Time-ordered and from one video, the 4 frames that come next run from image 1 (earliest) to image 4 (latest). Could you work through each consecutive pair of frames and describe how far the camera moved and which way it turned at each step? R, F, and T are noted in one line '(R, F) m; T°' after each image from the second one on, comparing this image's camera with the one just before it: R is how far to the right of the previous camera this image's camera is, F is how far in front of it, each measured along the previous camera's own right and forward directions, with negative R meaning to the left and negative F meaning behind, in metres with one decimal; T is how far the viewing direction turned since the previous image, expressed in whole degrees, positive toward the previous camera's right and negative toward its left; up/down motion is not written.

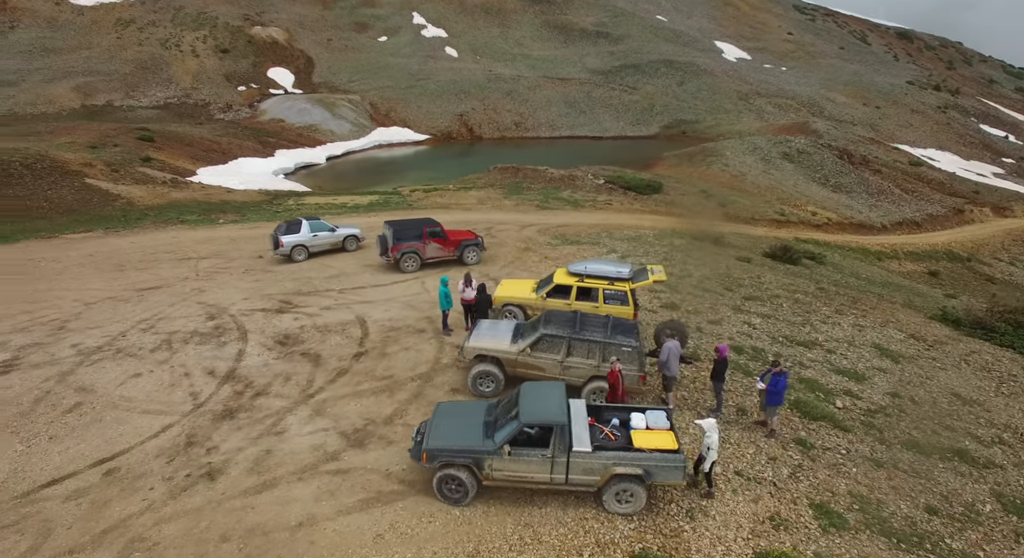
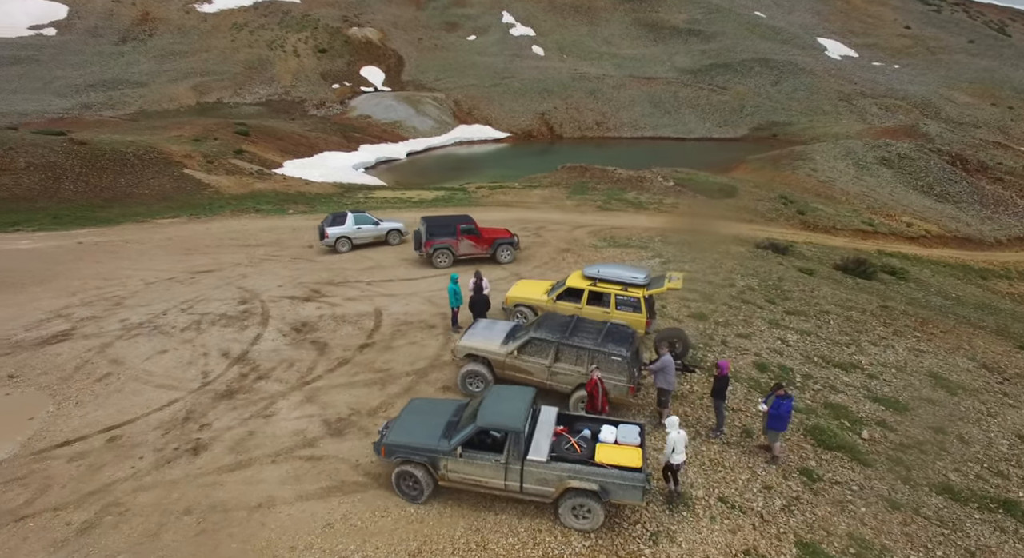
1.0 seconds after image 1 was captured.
(+1.4, +0.3) m; -8°
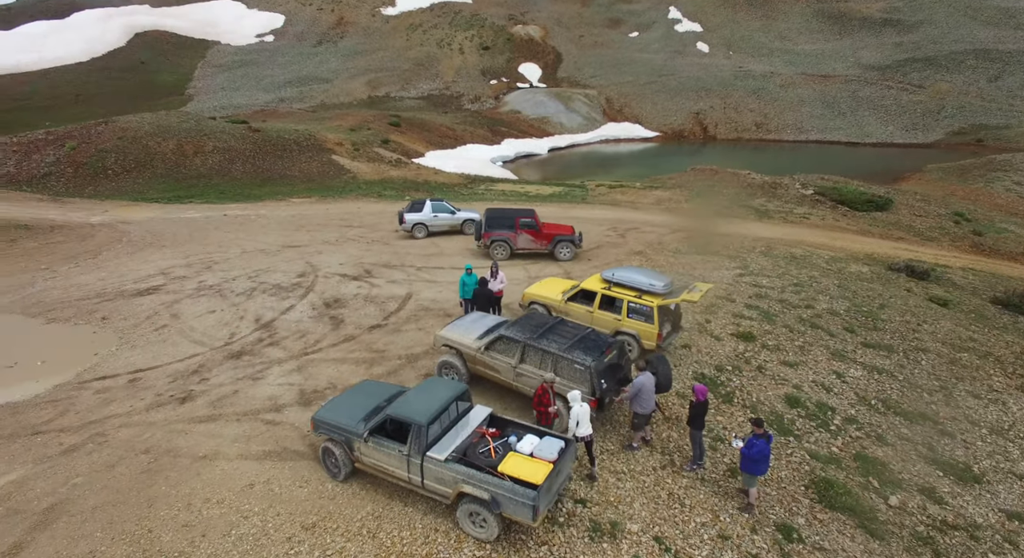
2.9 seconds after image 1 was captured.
(+2.6, +0.7) m; -14°
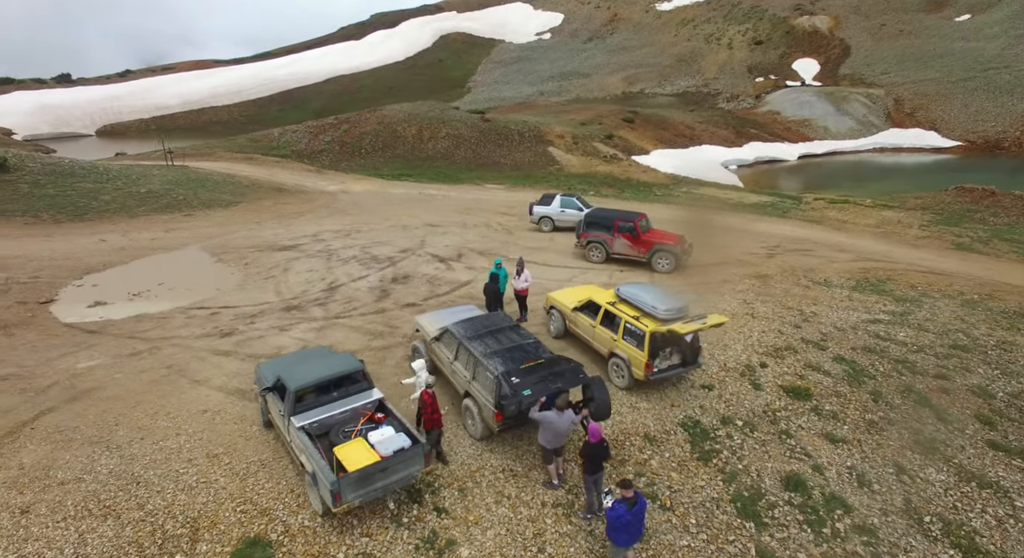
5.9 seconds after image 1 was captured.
(+4.2, +1.1) m; -23°
